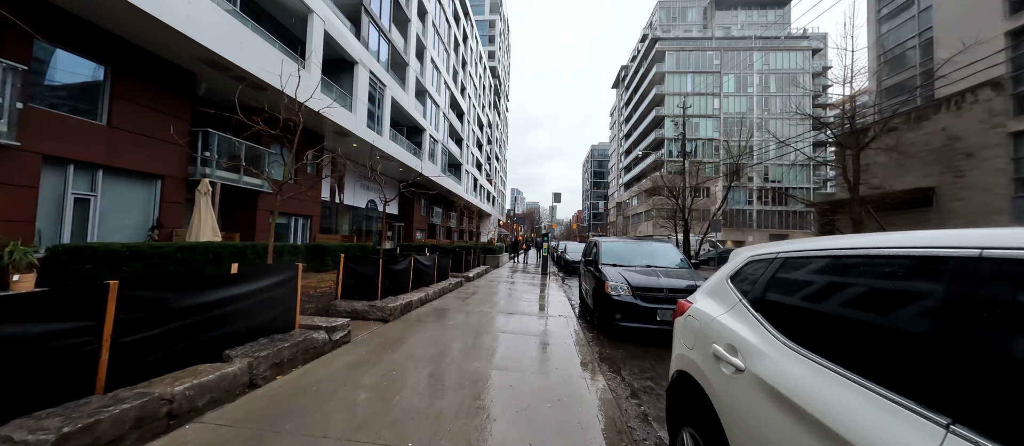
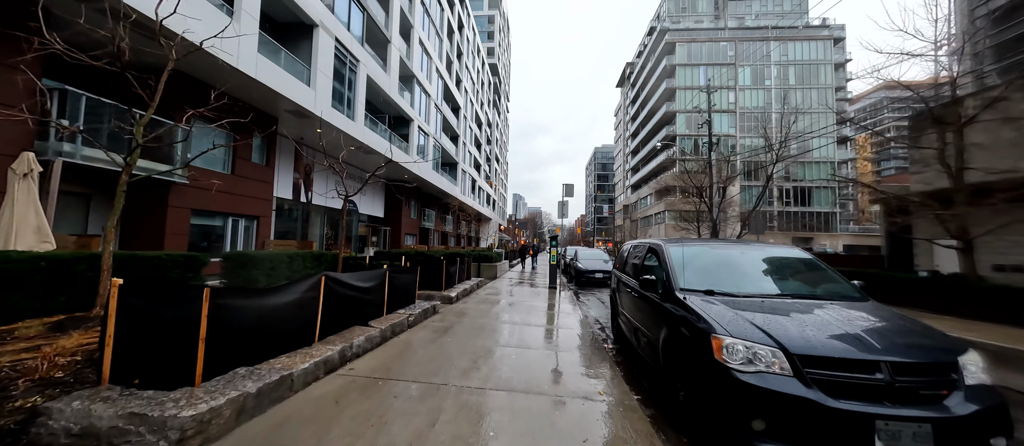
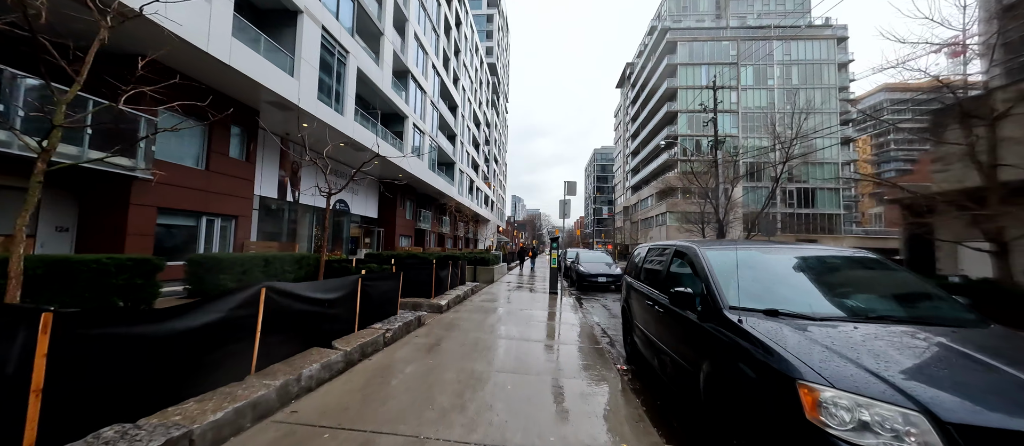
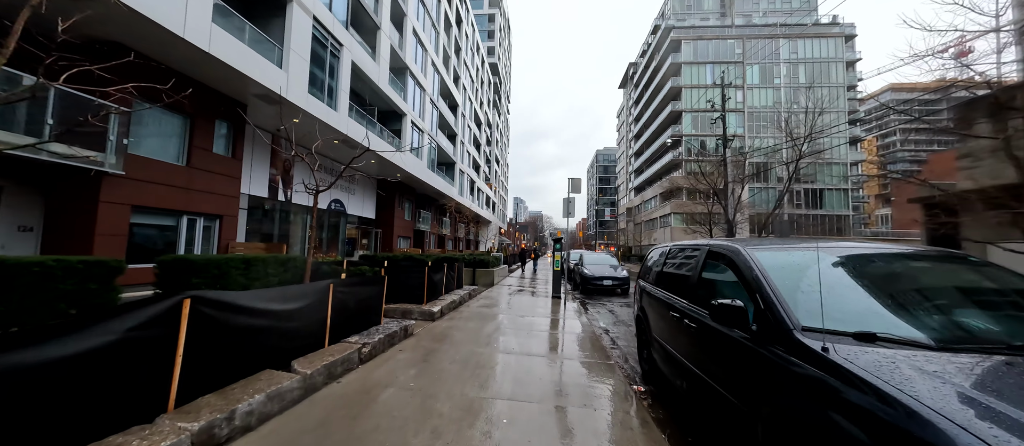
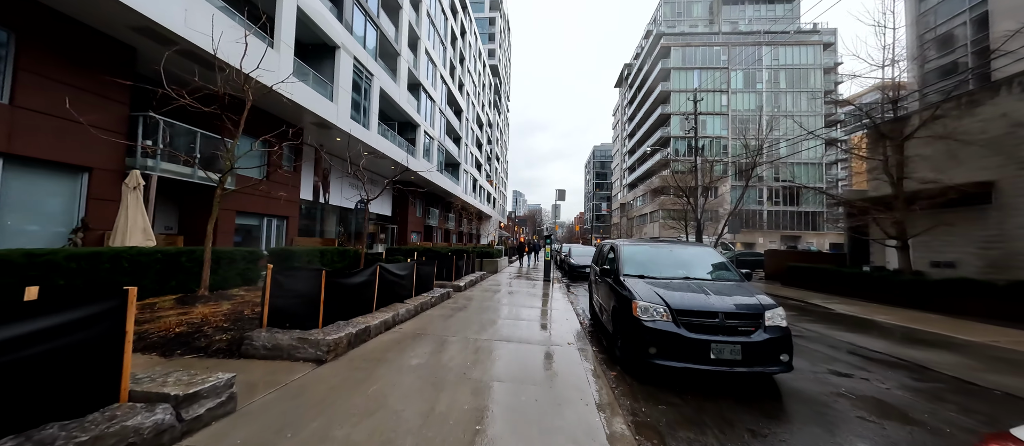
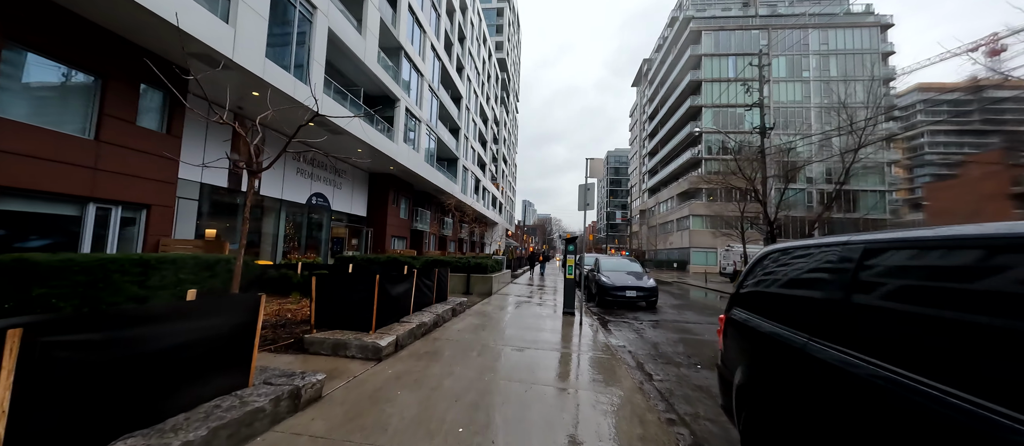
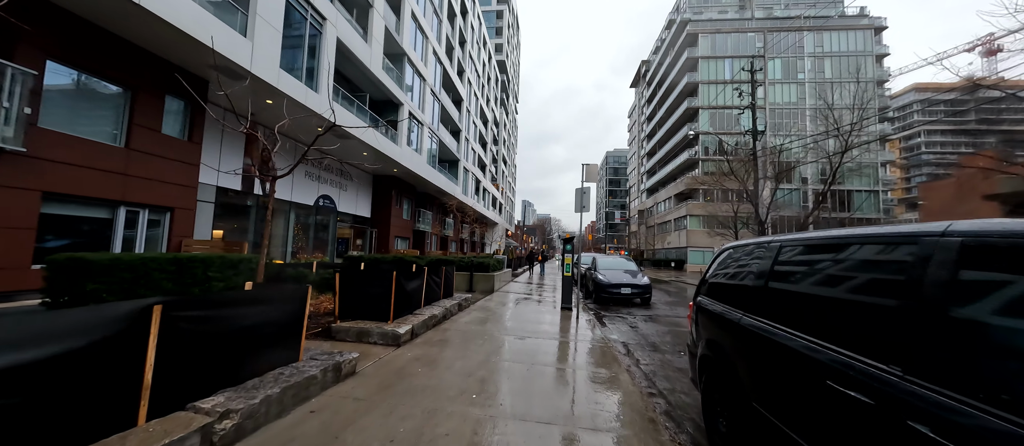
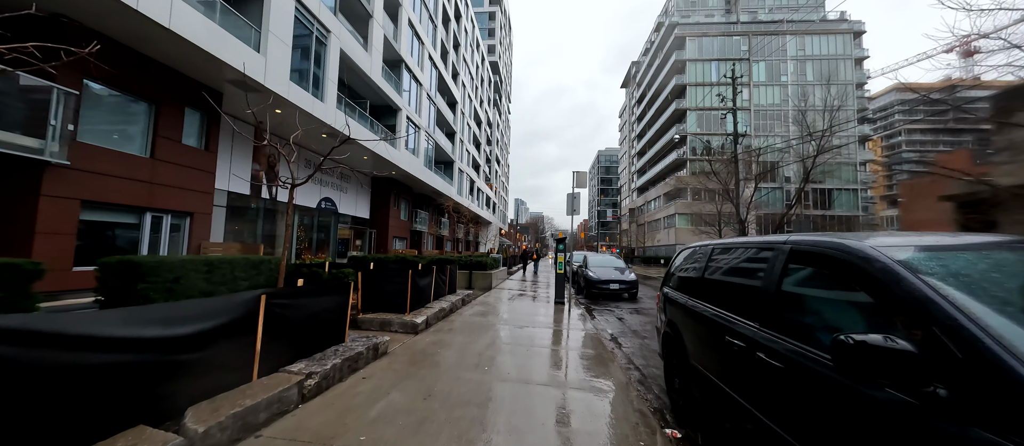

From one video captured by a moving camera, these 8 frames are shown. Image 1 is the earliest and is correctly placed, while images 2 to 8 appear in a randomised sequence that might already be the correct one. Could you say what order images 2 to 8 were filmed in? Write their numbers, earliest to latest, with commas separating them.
5, 2, 3, 4, 8, 7, 6
